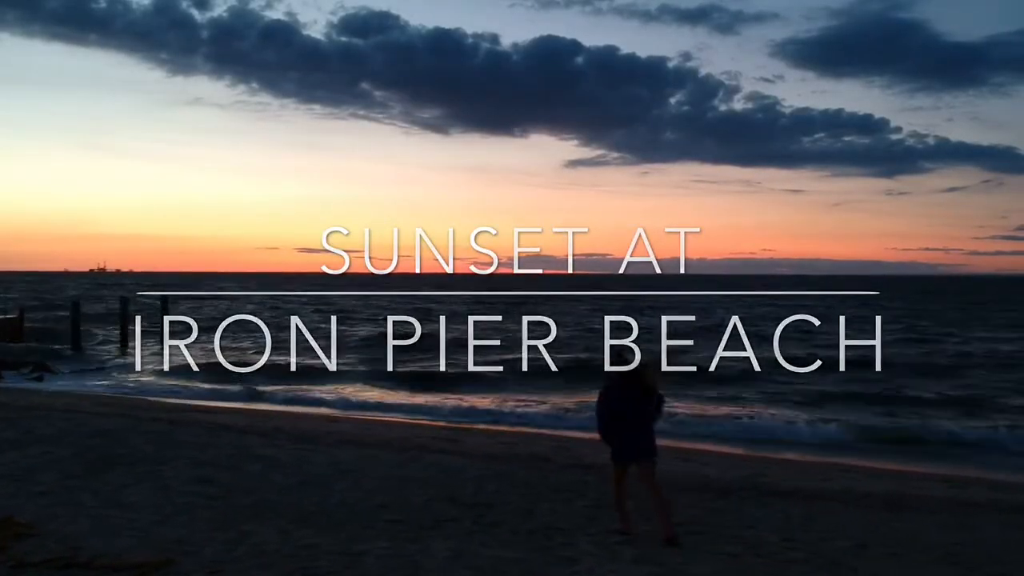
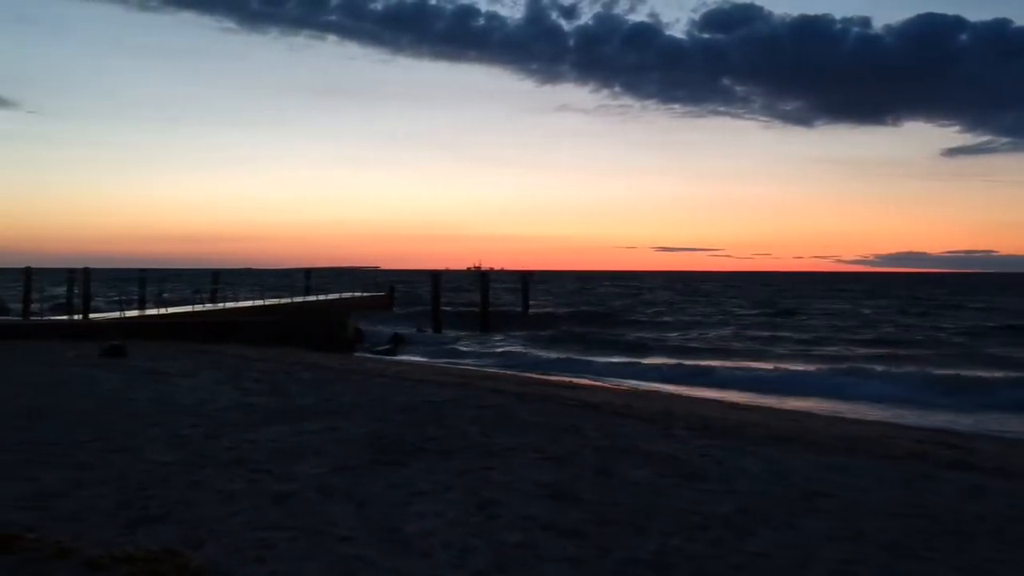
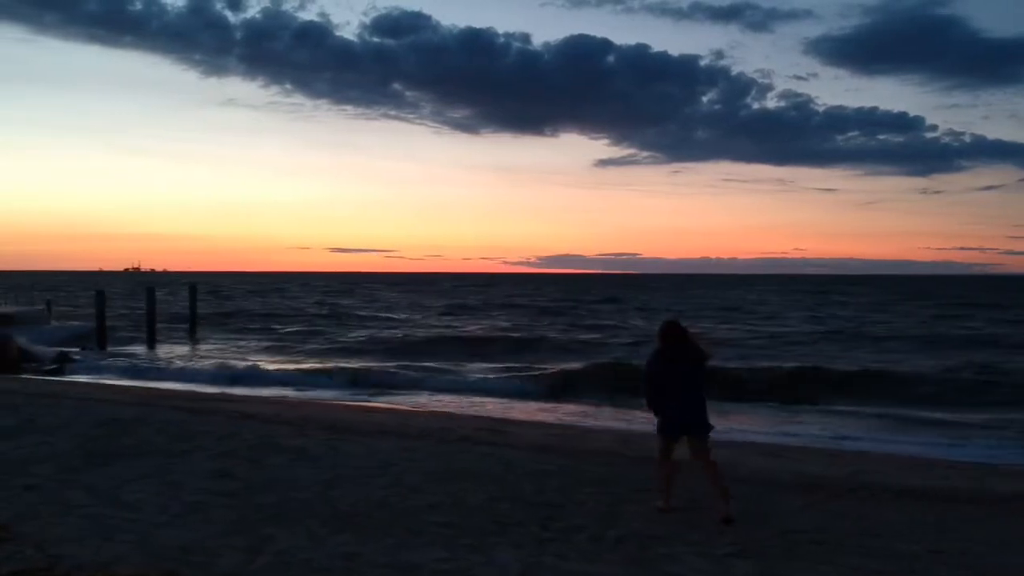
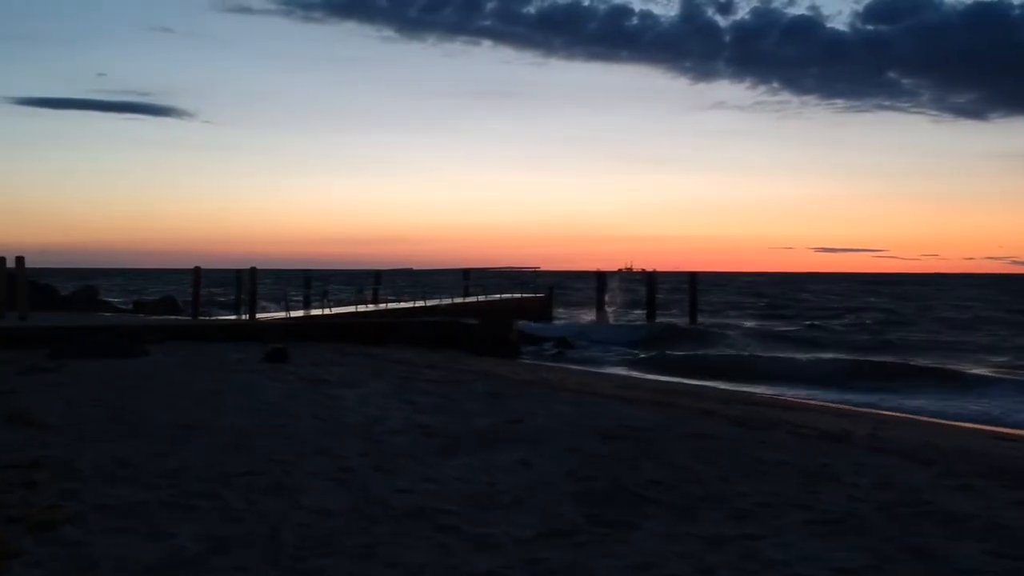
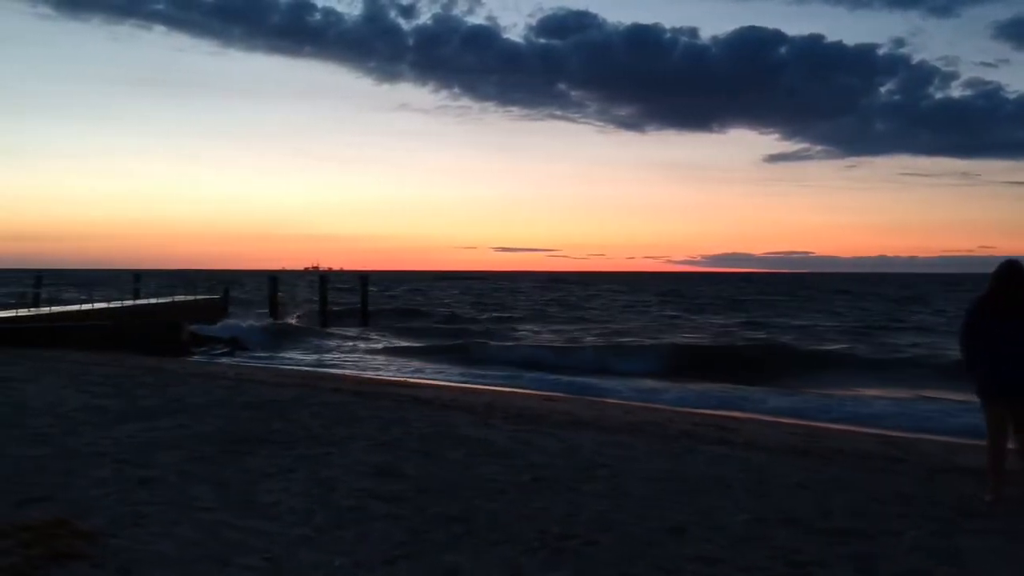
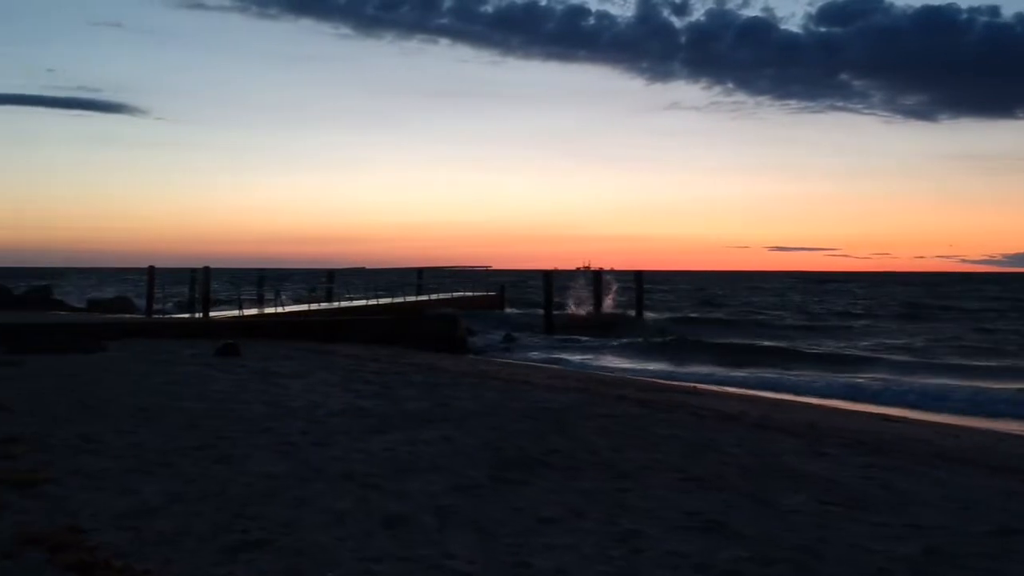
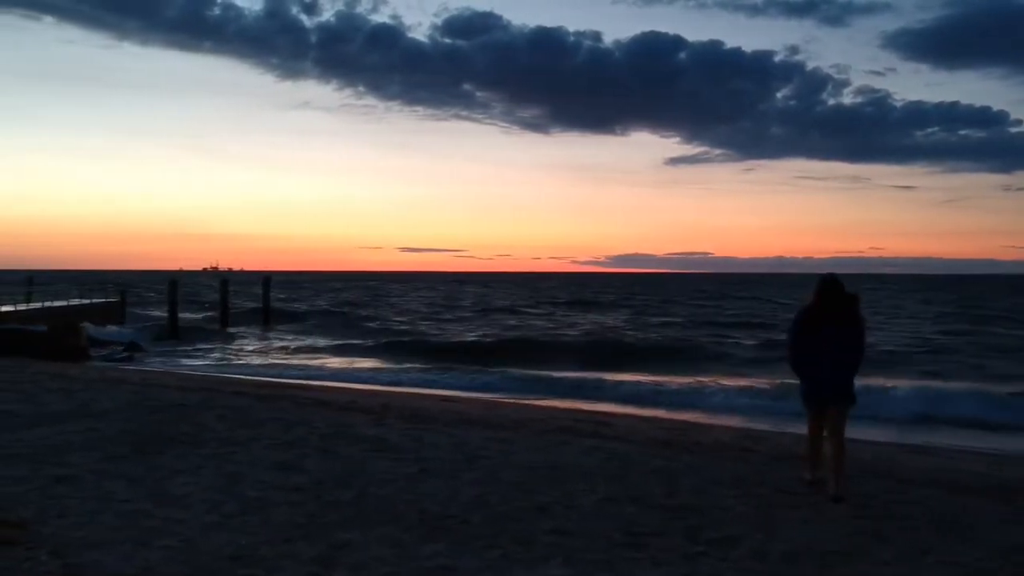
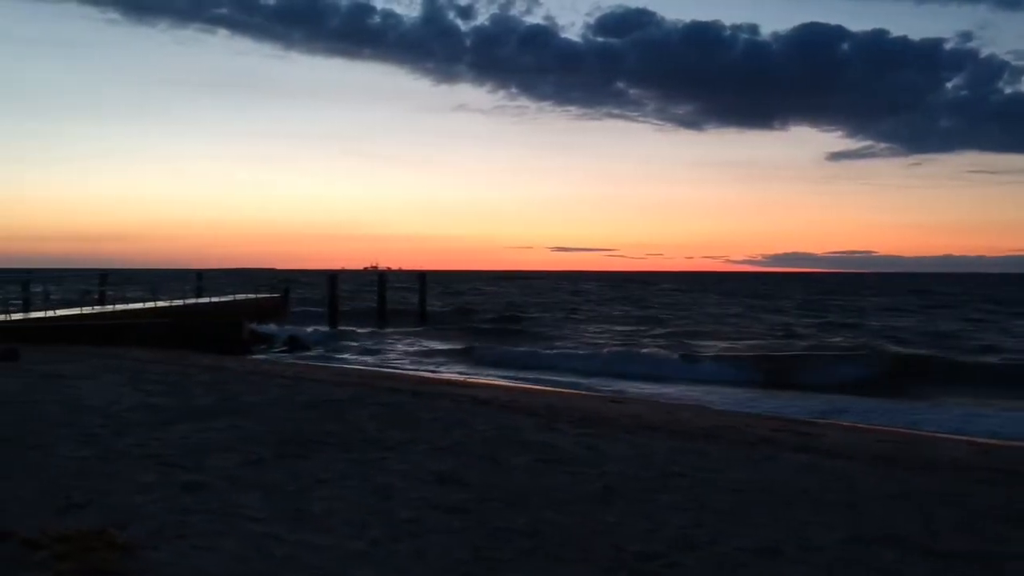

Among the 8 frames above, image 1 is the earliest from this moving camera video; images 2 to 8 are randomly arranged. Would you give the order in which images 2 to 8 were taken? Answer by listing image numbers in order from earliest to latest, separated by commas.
3, 7, 5, 8, 2, 6, 4
